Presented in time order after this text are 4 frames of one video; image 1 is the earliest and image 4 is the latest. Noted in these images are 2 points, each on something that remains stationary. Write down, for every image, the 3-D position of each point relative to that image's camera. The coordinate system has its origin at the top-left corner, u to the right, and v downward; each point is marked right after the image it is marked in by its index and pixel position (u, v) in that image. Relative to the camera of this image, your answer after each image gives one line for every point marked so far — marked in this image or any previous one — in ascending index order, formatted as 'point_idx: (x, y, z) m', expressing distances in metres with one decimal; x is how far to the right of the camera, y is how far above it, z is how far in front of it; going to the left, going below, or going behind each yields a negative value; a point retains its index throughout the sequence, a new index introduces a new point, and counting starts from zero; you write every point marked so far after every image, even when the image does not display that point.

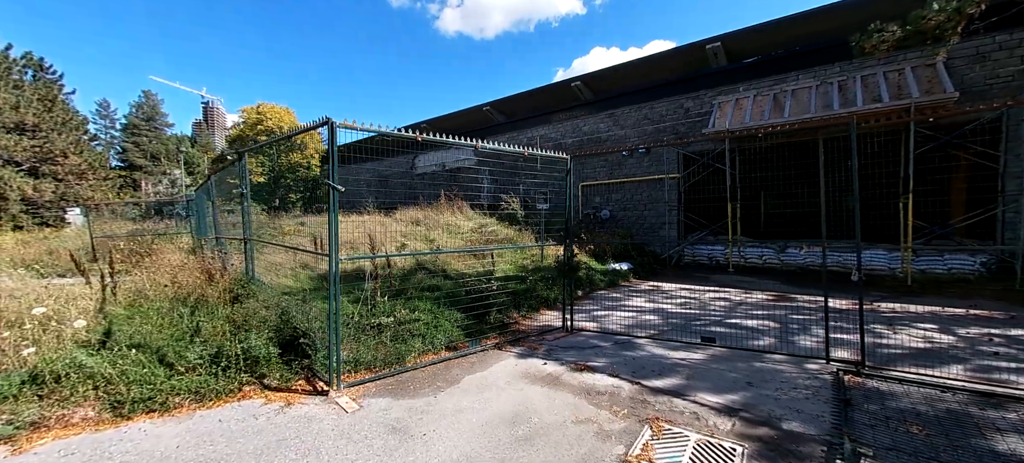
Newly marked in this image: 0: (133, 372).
0: (-2.5, -0.9, +2.8) m
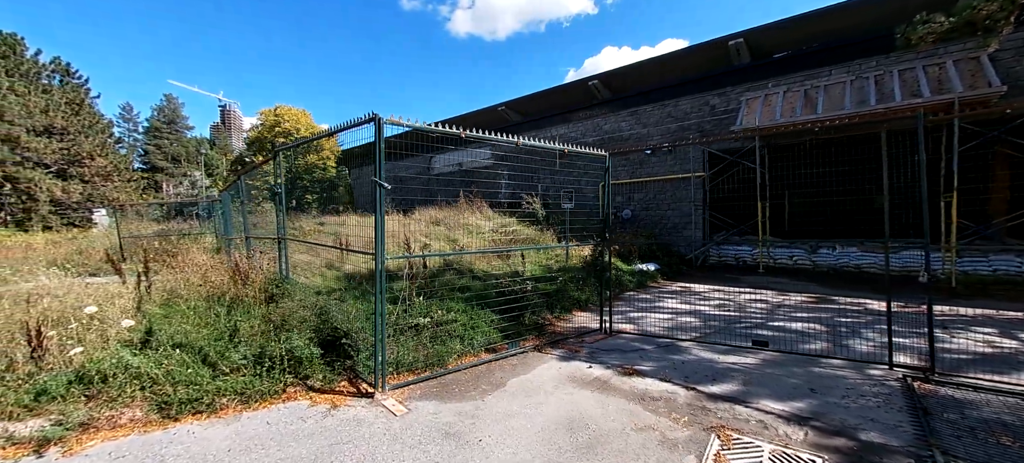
0: (-2.2, -0.9, +2.7) m
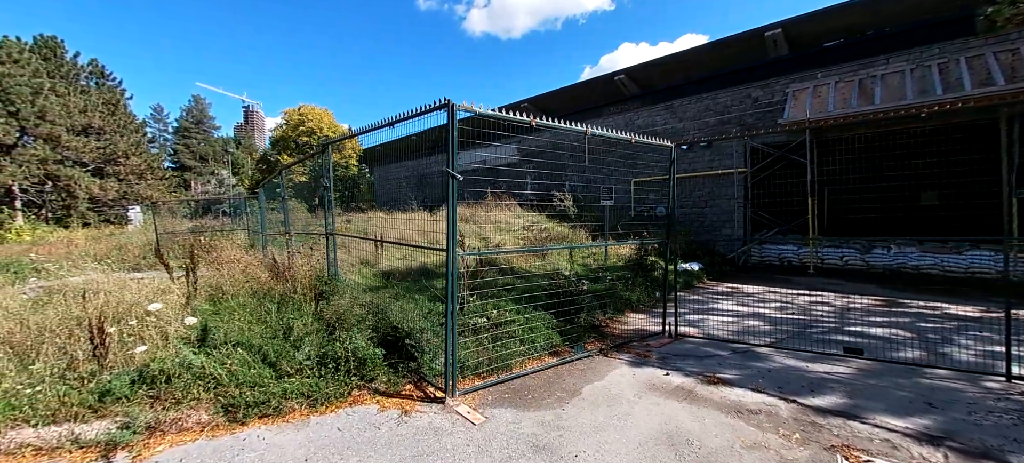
0: (-1.7, -0.9, +2.6) m
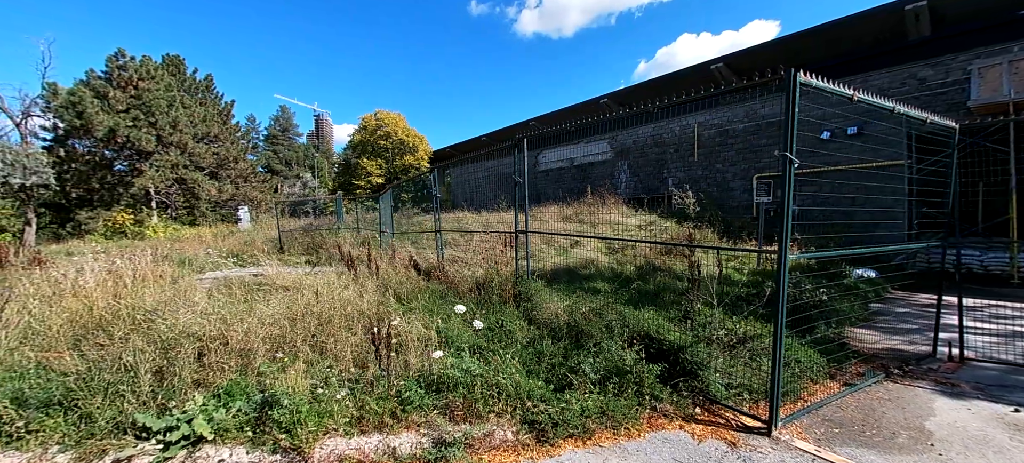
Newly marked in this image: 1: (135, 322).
0: (+0.1, -0.9, +2.4) m
1: (-2.7, -0.7, +3.0) m
